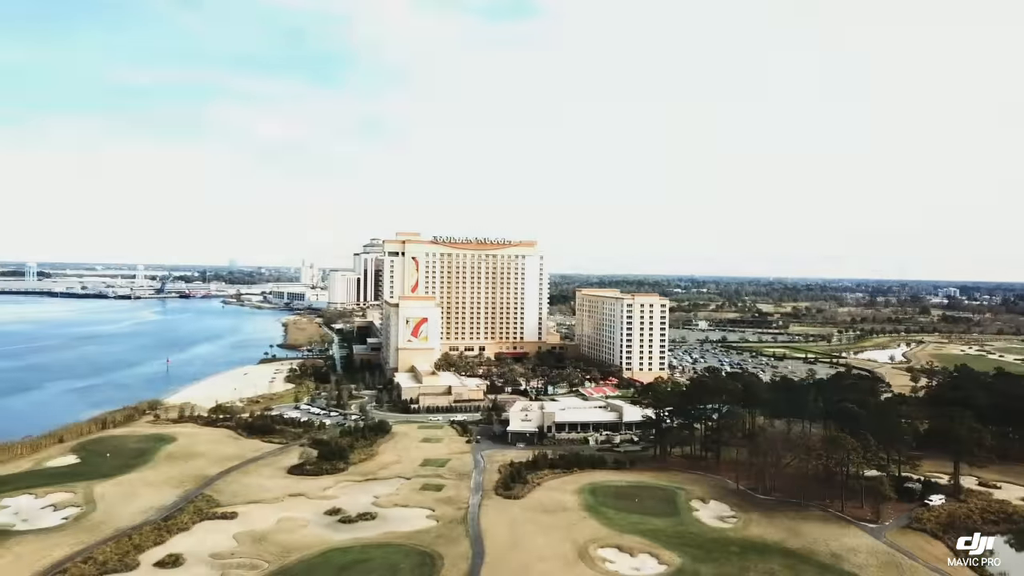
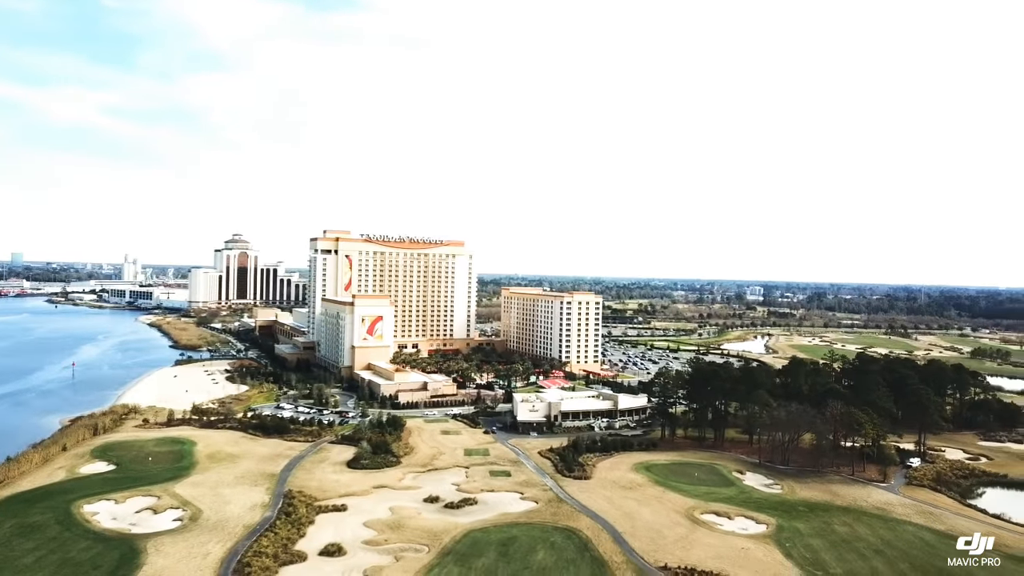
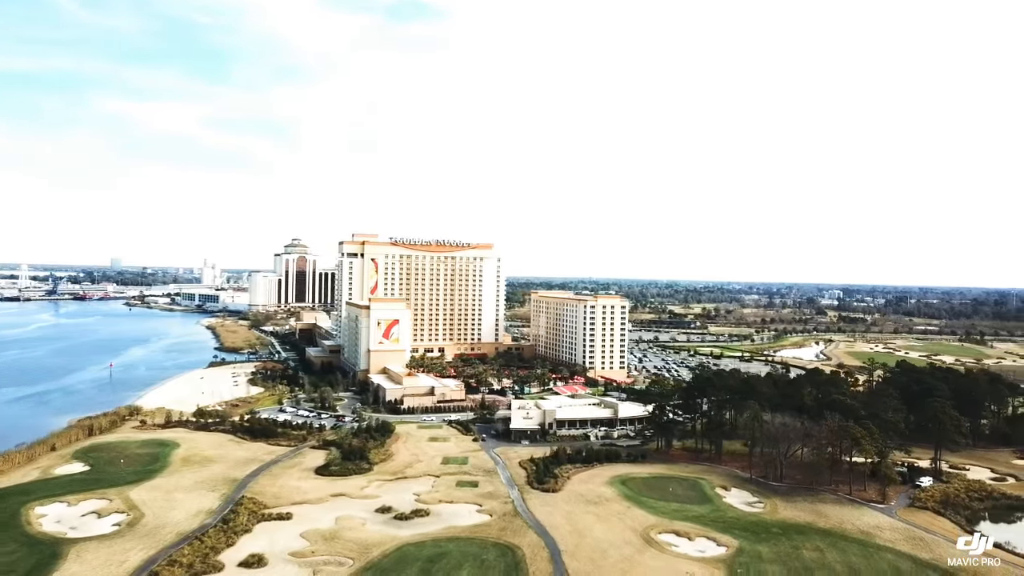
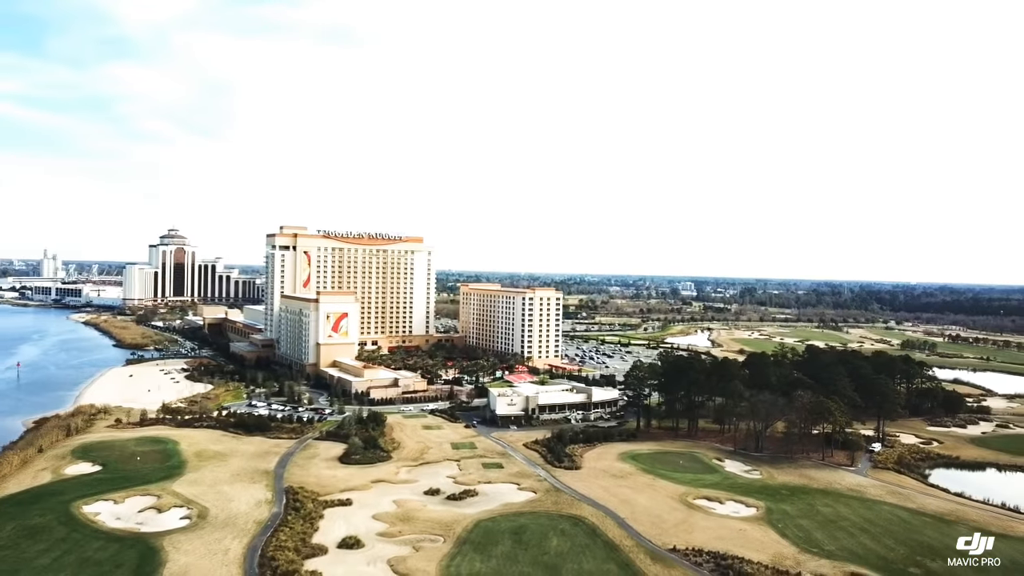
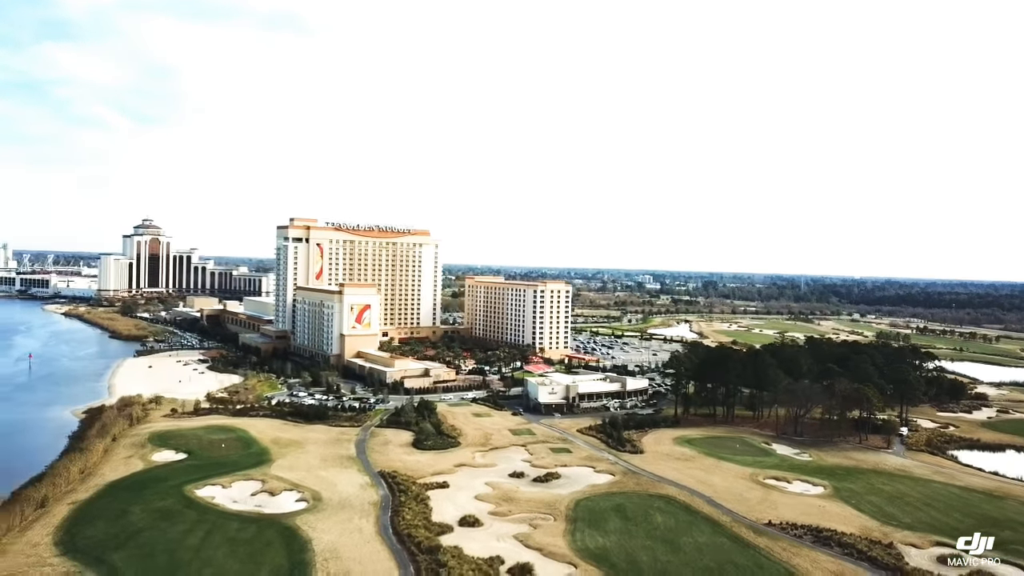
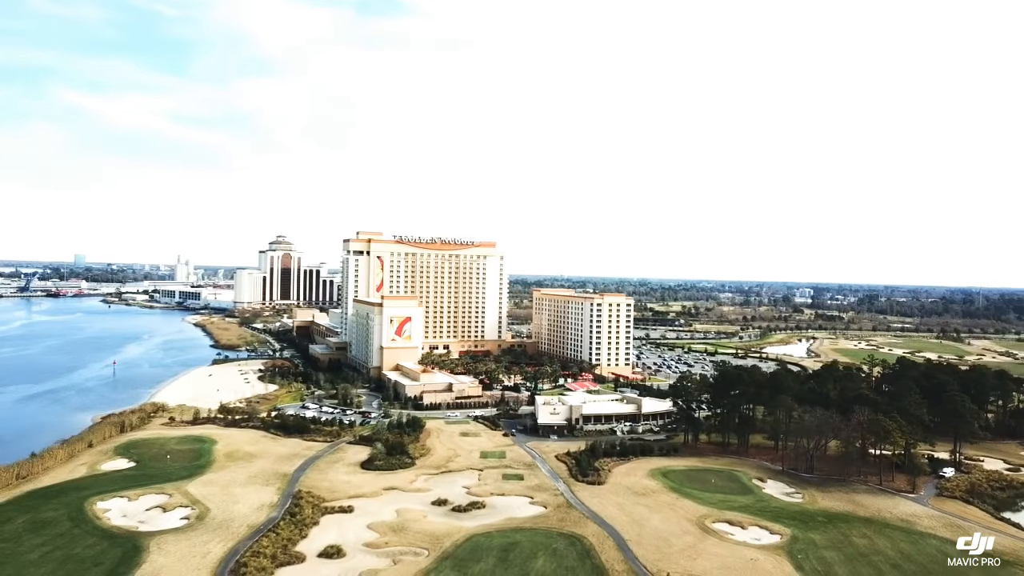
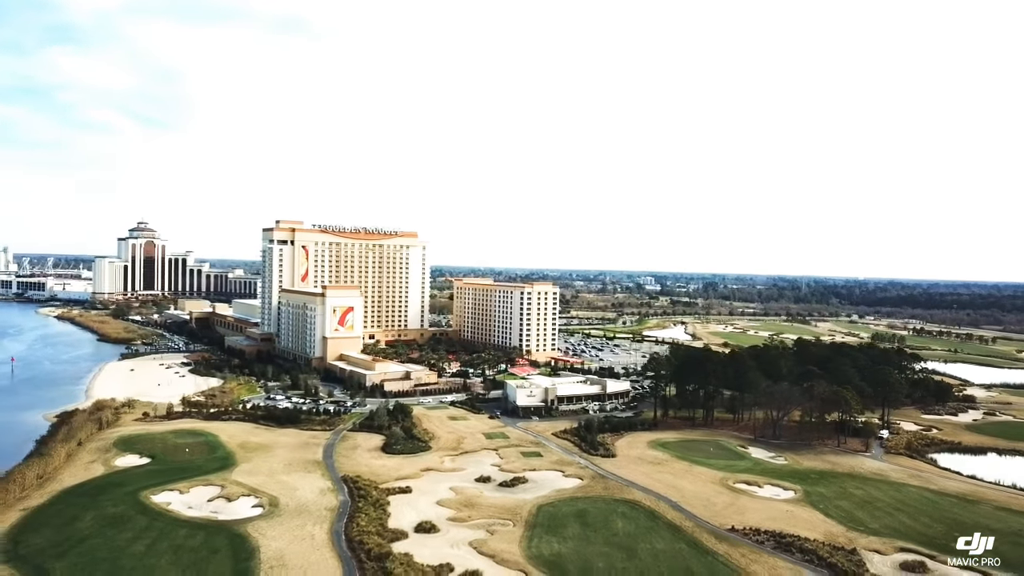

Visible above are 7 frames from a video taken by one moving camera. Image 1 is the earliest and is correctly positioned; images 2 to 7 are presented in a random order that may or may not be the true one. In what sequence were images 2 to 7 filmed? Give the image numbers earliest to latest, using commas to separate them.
3, 6, 2, 4, 7, 5
